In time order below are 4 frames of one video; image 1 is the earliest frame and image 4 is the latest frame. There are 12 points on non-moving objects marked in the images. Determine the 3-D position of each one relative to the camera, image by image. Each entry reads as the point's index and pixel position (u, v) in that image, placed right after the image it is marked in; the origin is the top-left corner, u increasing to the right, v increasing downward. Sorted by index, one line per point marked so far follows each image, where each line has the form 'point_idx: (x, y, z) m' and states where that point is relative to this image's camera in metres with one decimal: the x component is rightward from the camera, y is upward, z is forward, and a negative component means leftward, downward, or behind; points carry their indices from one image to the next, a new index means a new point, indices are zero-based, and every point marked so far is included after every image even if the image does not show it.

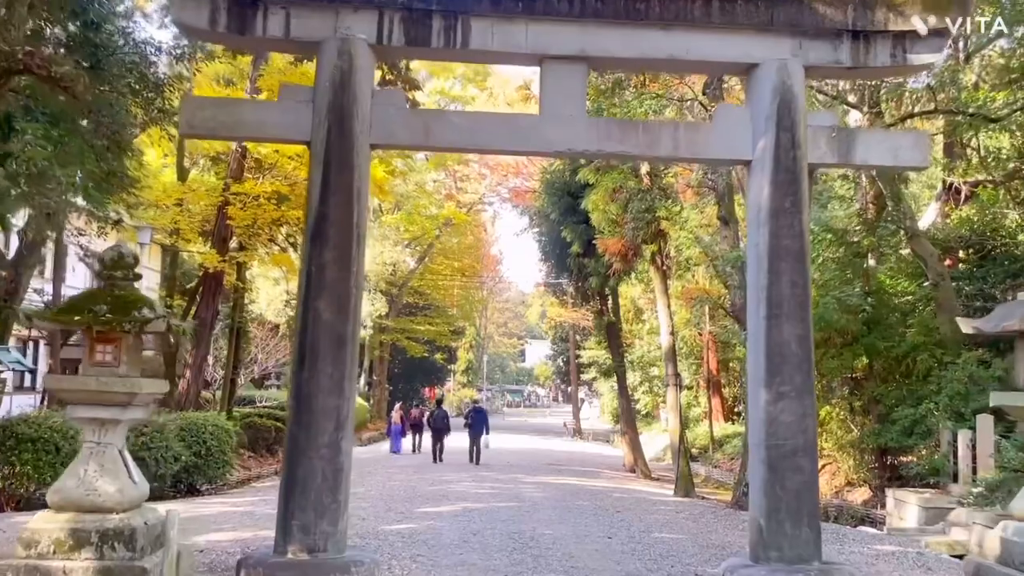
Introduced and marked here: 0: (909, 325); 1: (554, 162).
0: (+6.3, -0.6, +13.3) m
1: (+0.9, +2.7, +18.2) m
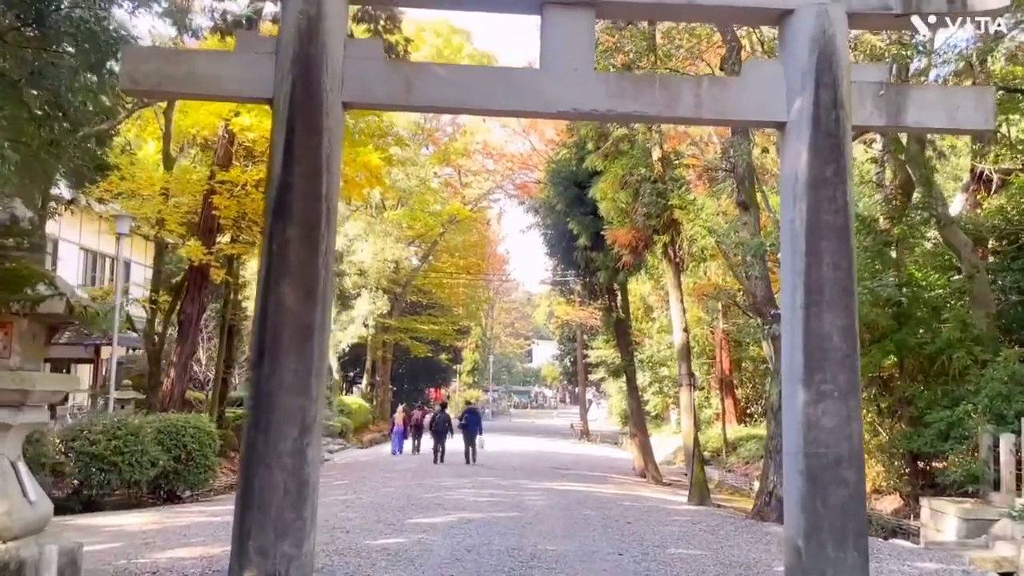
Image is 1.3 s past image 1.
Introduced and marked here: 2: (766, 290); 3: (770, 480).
0: (+6.3, -0.5, +12.3) m
1: (+1.0, +2.8, +17.2) m
2: (+3.3, 0.0, +11.0) m
3: (+3.3, -2.4, +10.7) m
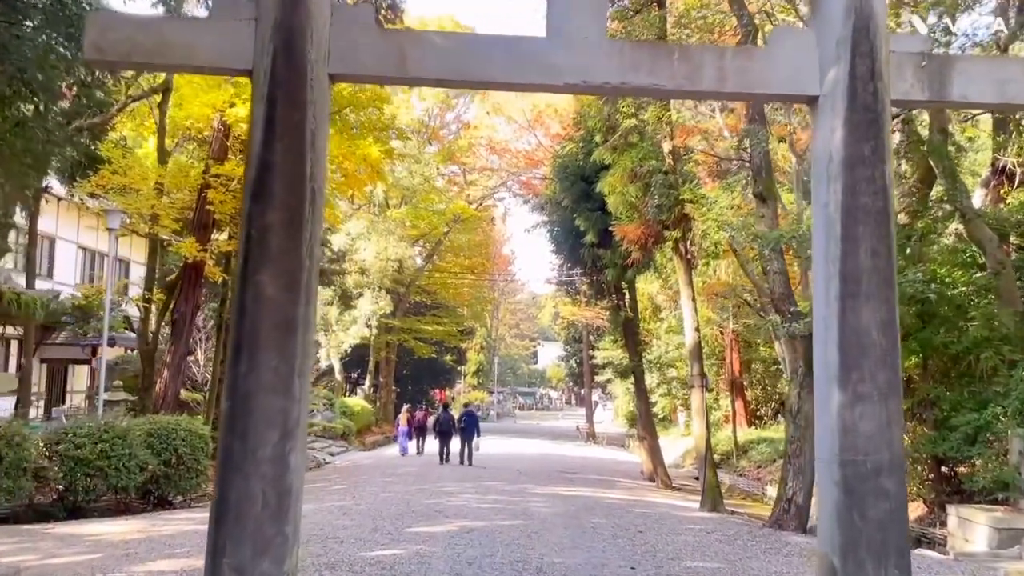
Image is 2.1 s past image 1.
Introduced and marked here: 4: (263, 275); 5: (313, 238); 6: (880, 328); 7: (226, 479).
0: (+6.4, -0.4, +11.7) m
1: (+1.1, +2.9, +16.7) m
2: (+3.4, 0.0, +10.4) m
3: (+3.3, -2.4, +10.2) m
4: (-1.4, +0.1, +4.9) m
5: (-1.2, +0.3, +5.0) m
6: (+2.2, -0.2, +5.0) m
7: (-1.6, -1.1, +4.8) m
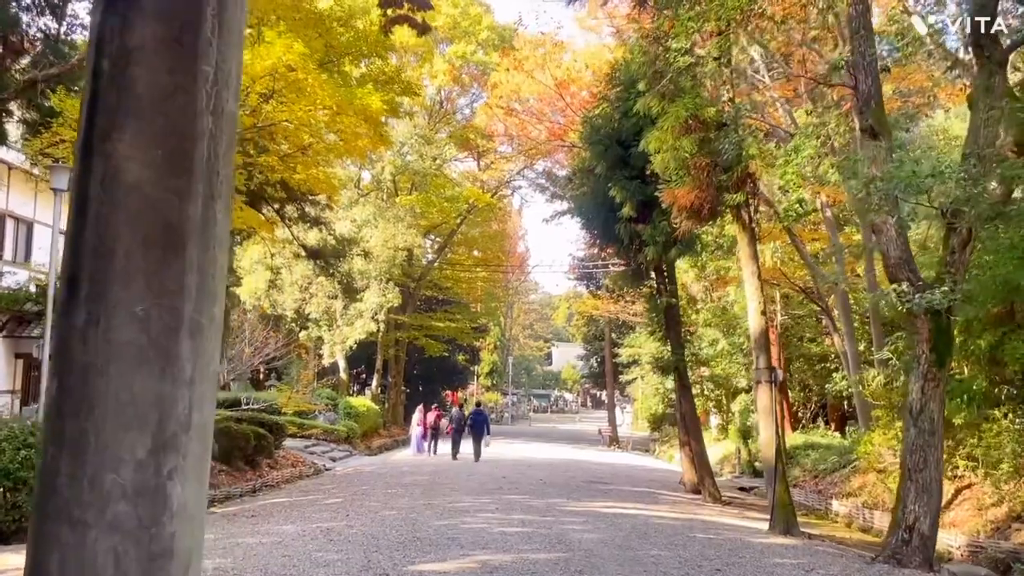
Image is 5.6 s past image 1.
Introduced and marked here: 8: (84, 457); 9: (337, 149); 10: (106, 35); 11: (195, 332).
0: (+6.7, -0.1, +9.3) m
1: (+1.5, +3.2, +14.4) m
2: (+3.7, +0.4, +8.1) m
3: (+3.6, -2.1, +7.8) m
4: (-1.2, +0.4, +2.6) m
5: (-0.9, +0.7, +2.7) m
6: (+2.4, +0.1, +2.7) m
7: (-1.4, -0.7, +2.5) m
8: (-1.3, -0.5, +2.5) m
9: (-2.9, +2.3, +13.8) m
10: (-1.3, +0.8, +2.6) m
11: (-1.0, -0.1, +2.6) m
